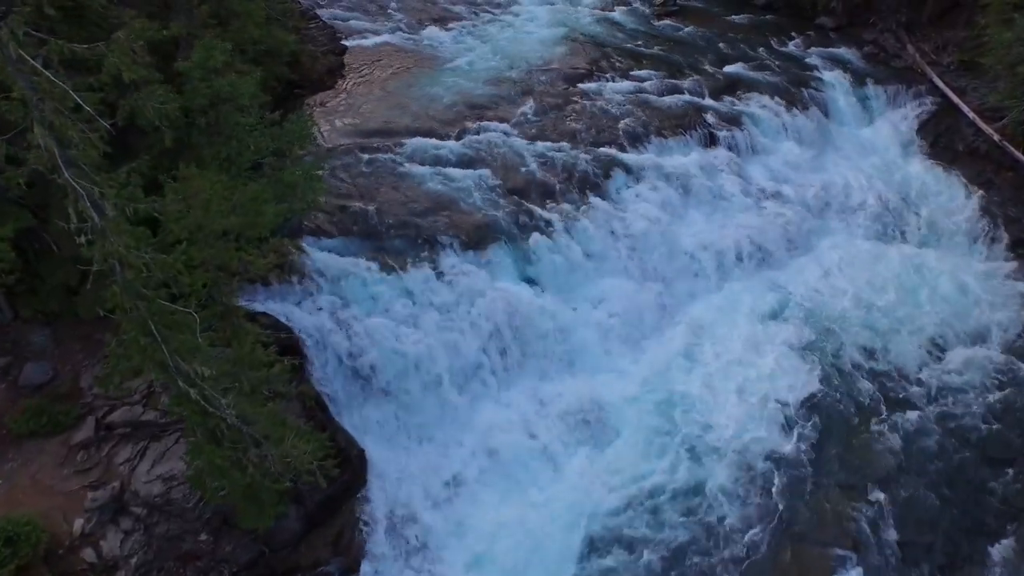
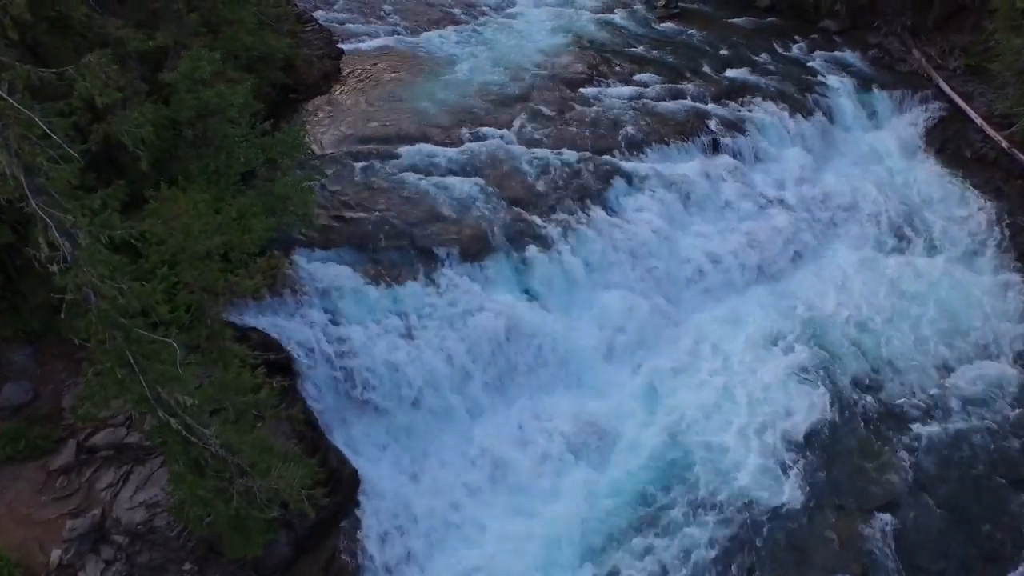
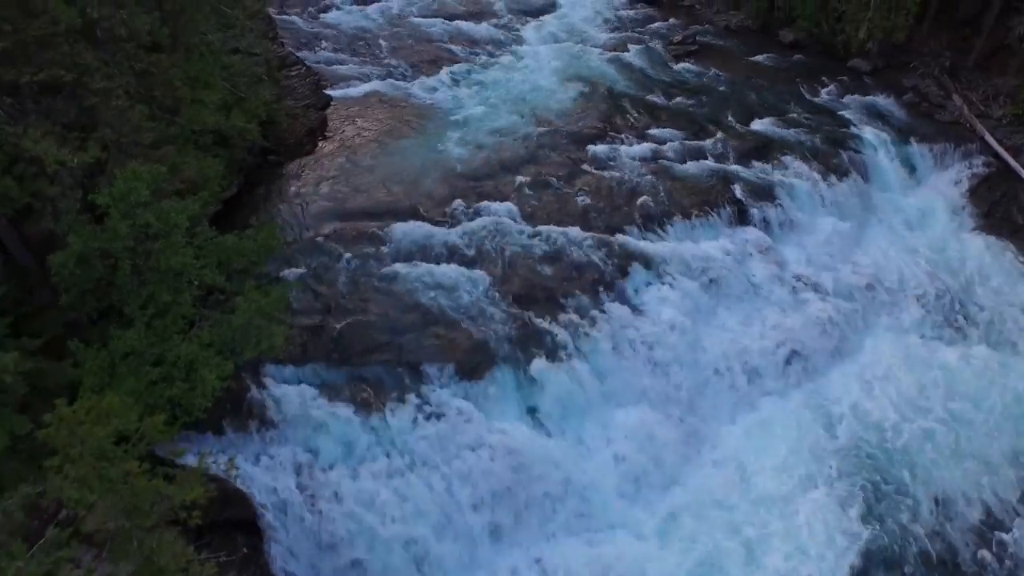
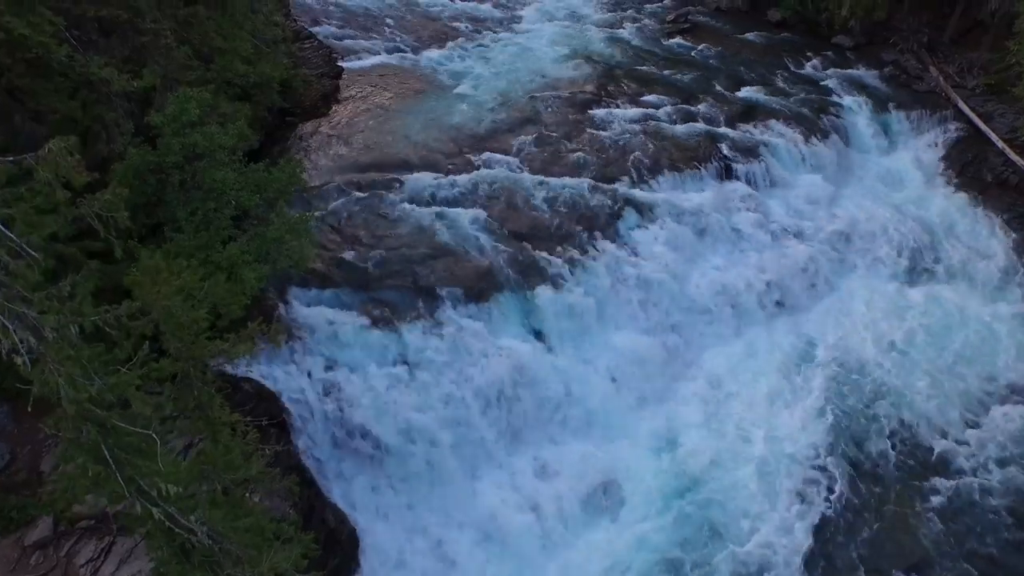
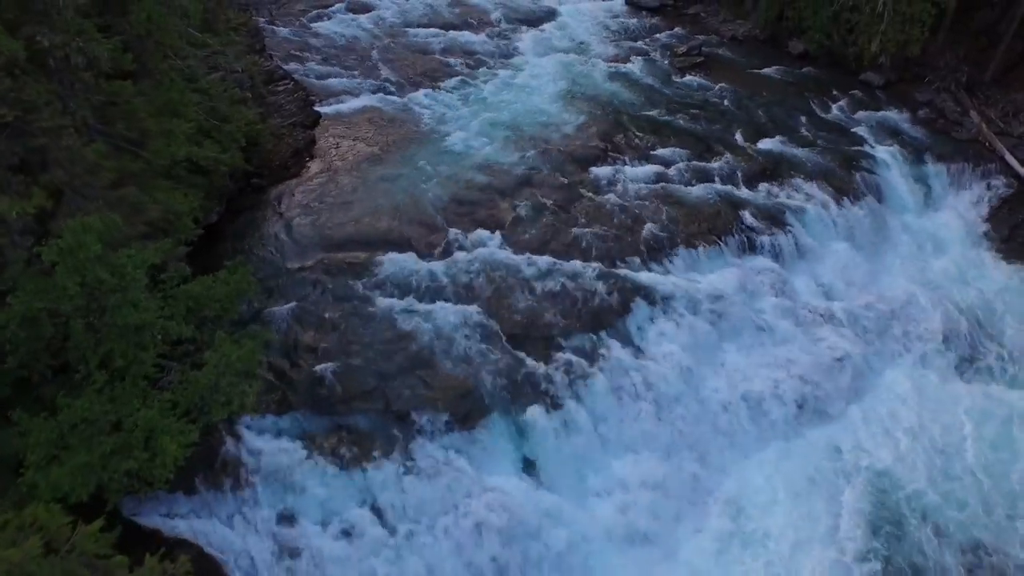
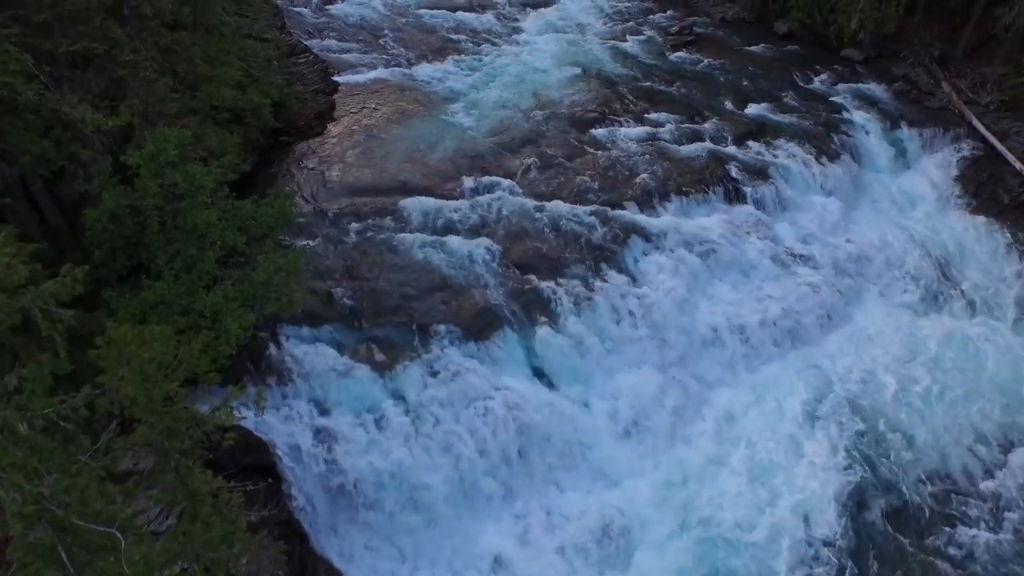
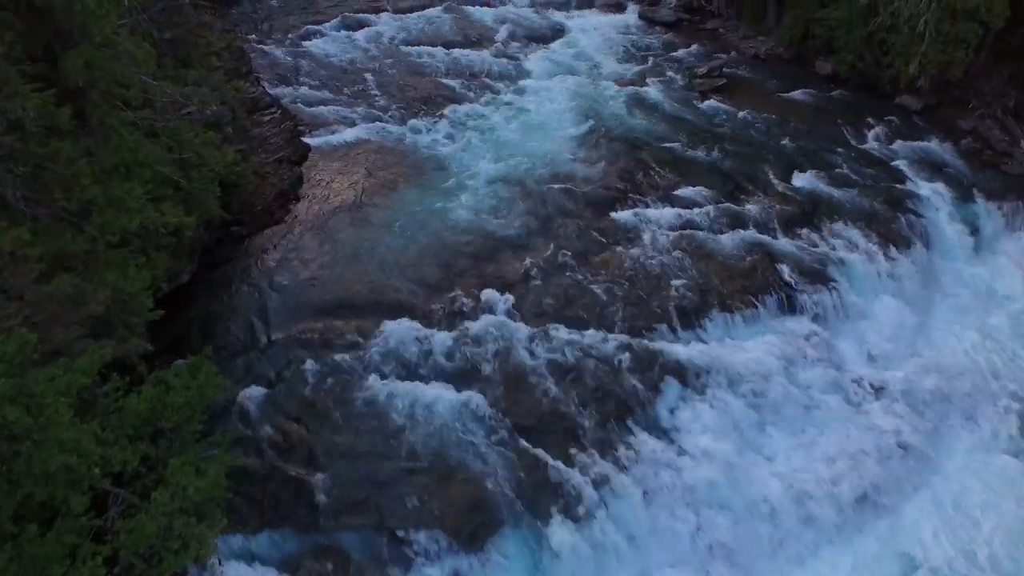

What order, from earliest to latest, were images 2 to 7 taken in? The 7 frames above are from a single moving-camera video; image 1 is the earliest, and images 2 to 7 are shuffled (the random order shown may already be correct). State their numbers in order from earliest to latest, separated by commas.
2, 4, 6, 3, 5, 7
